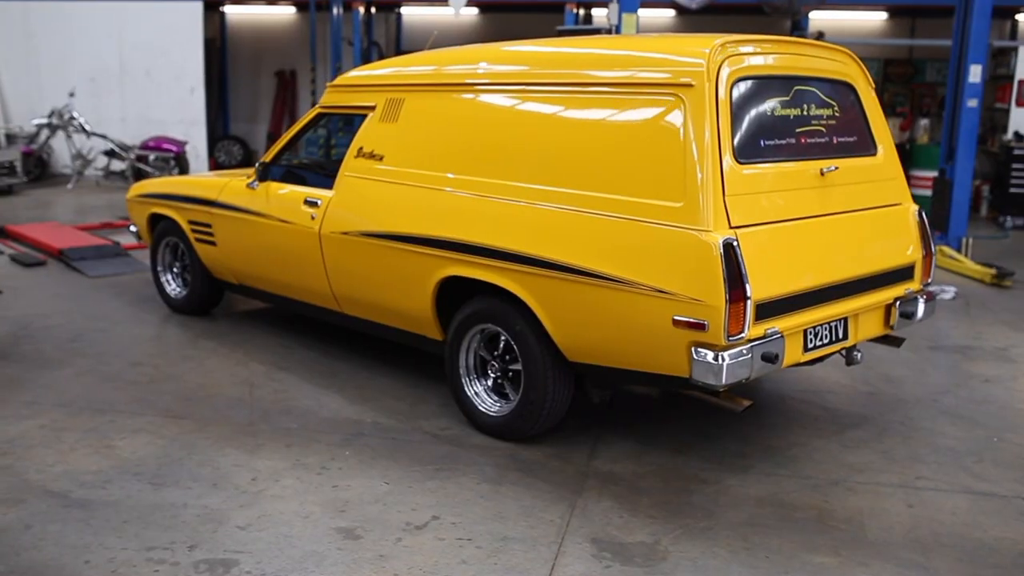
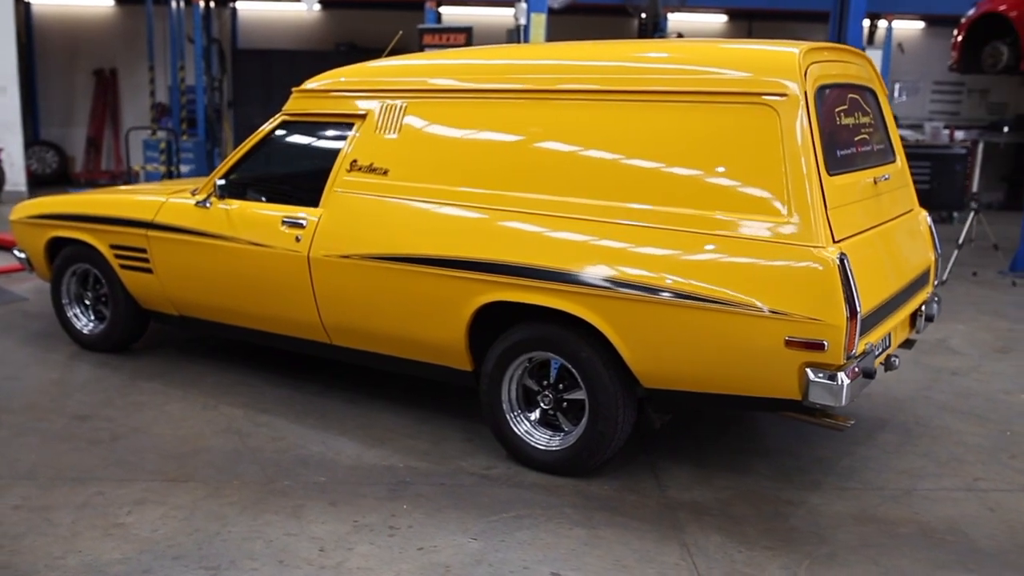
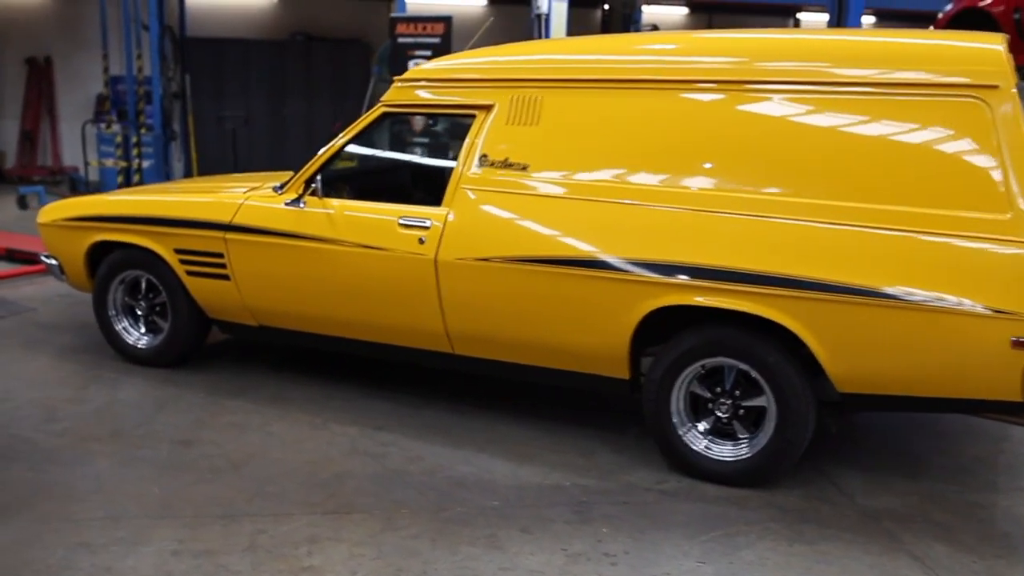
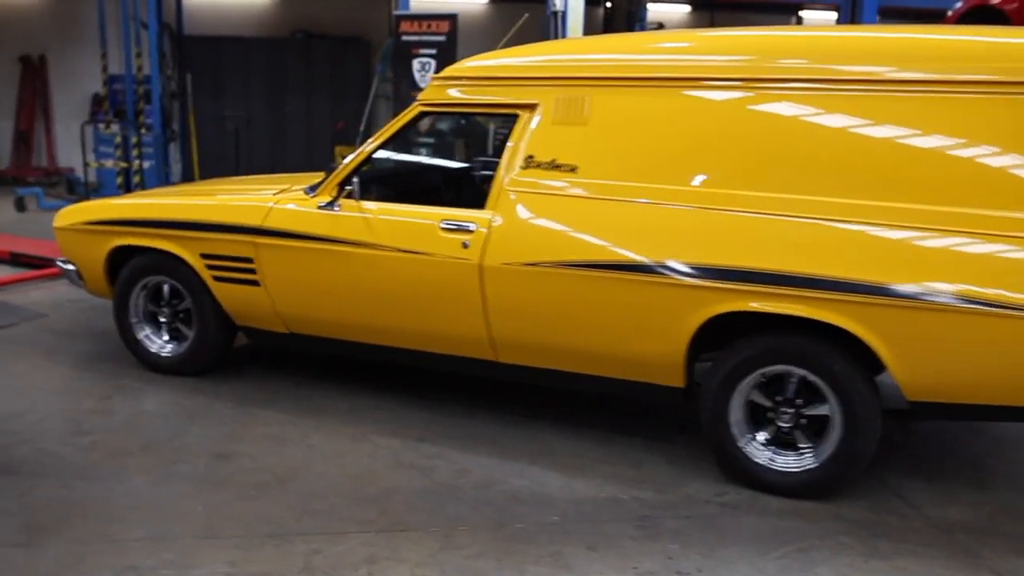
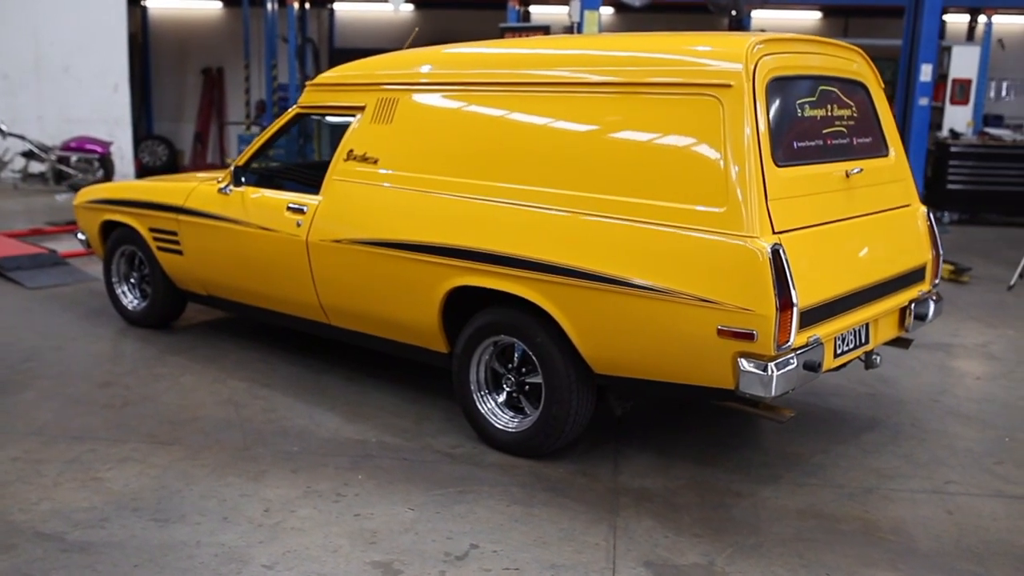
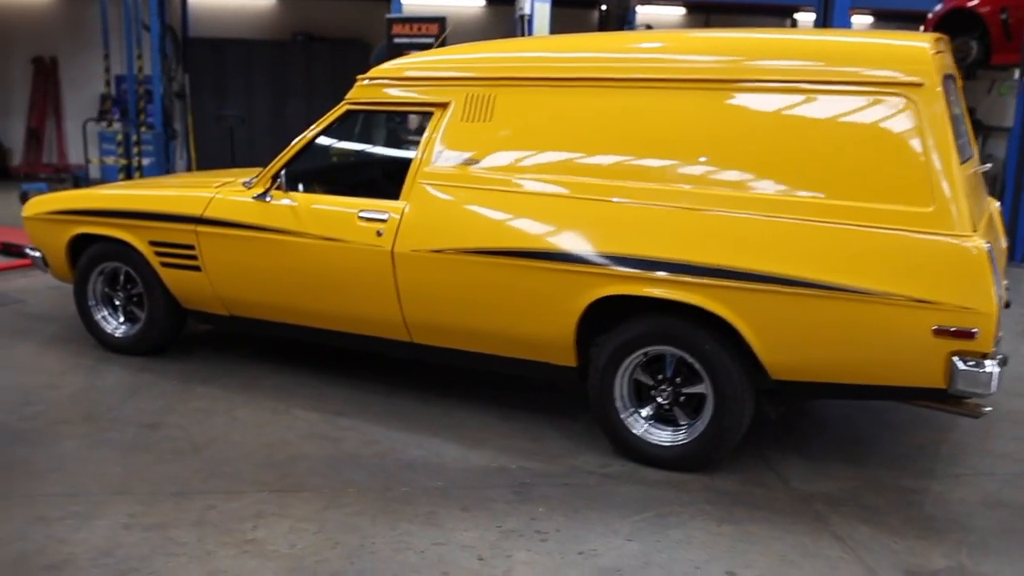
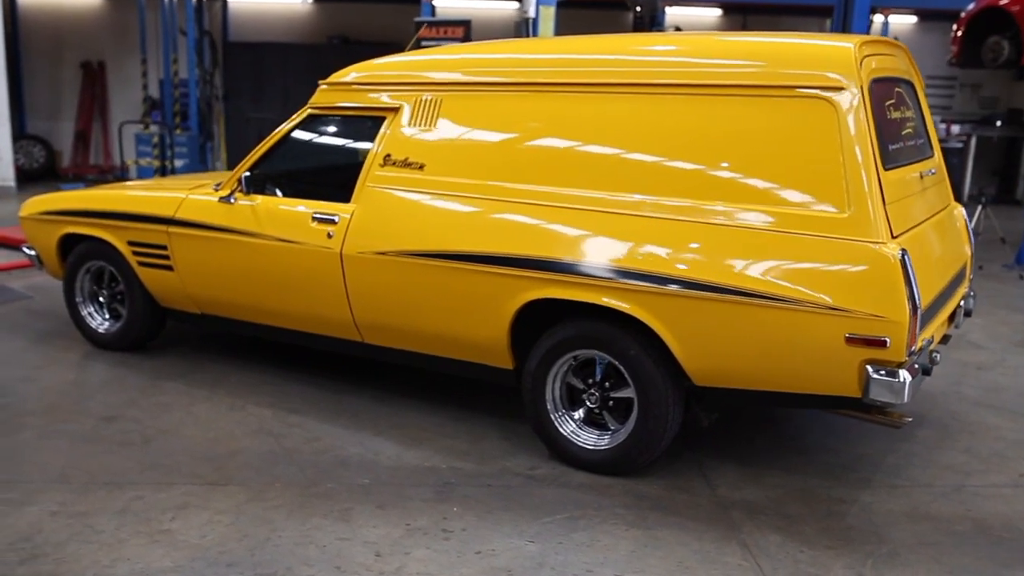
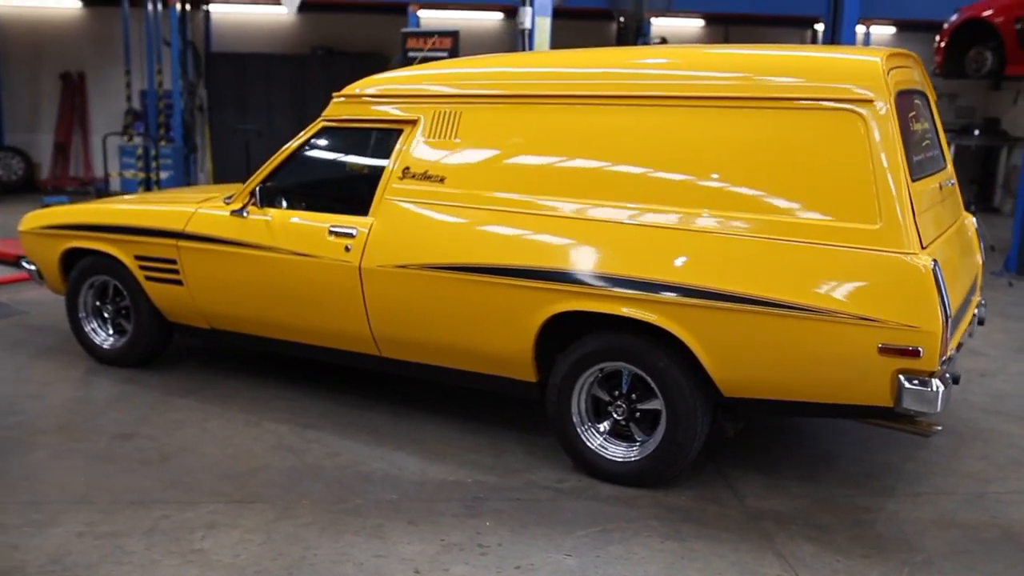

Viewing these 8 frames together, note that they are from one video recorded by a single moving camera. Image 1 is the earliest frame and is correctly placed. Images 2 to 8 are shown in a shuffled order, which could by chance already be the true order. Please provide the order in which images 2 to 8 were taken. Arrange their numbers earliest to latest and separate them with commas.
5, 2, 7, 8, 6, 3, 4
